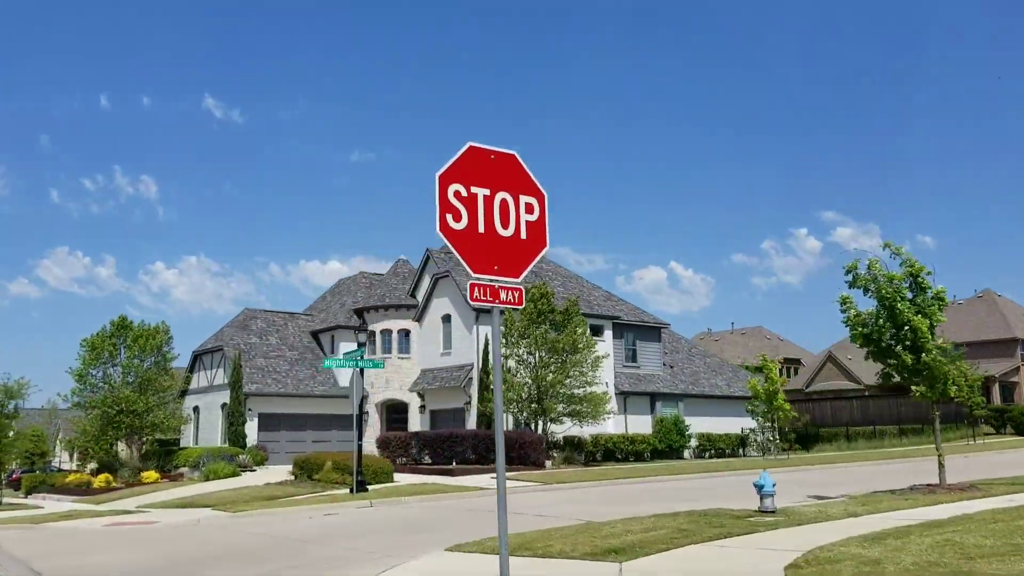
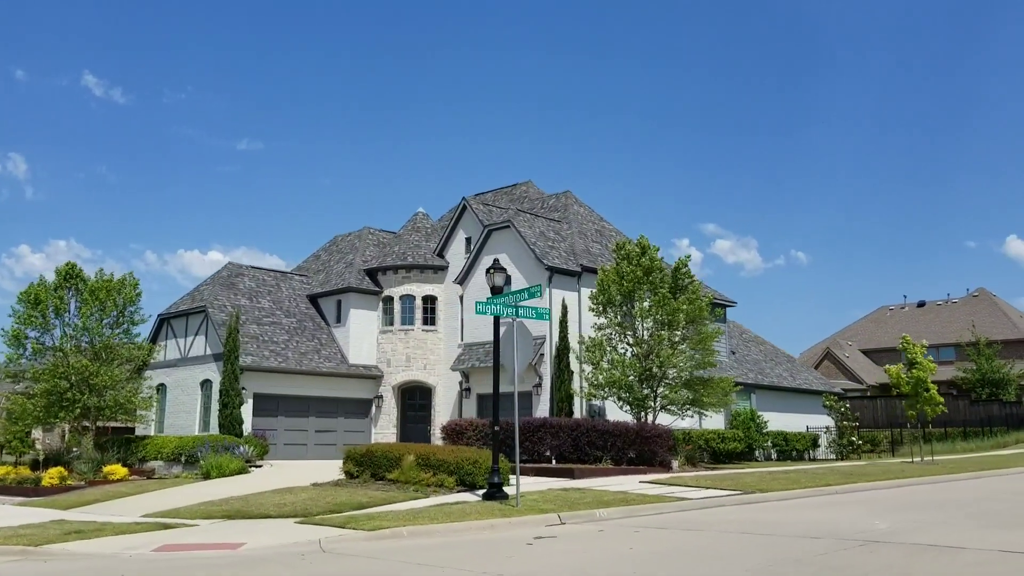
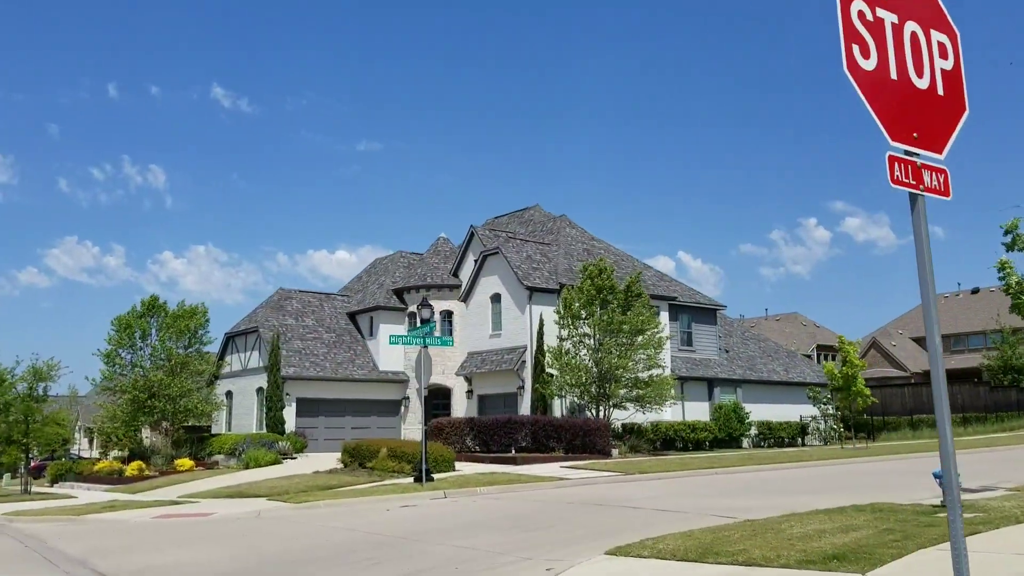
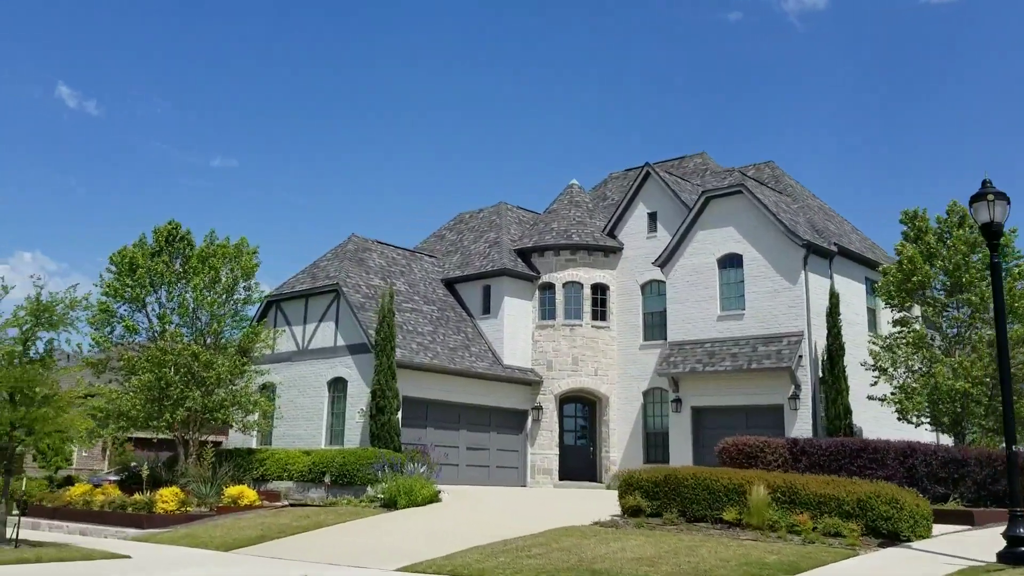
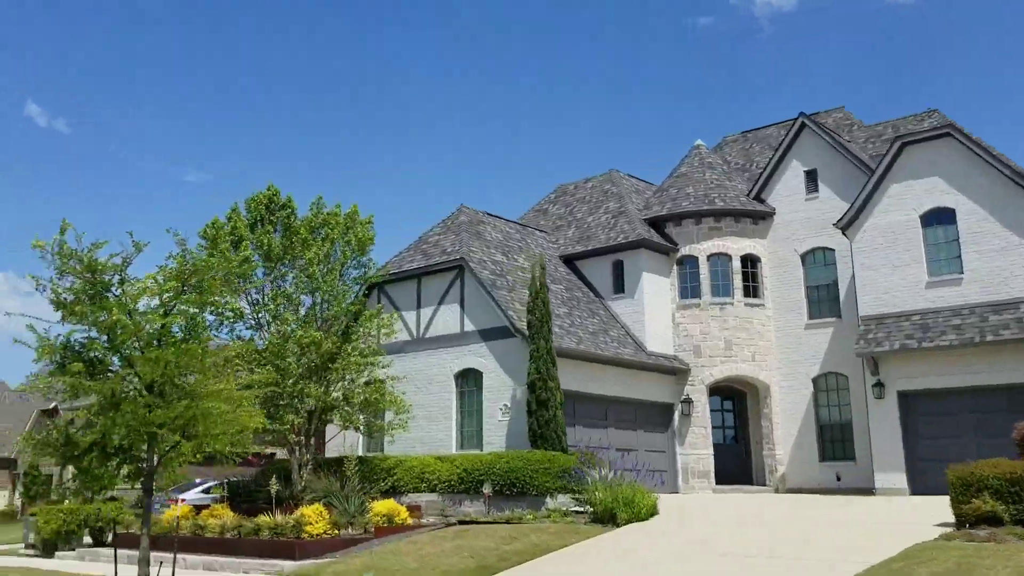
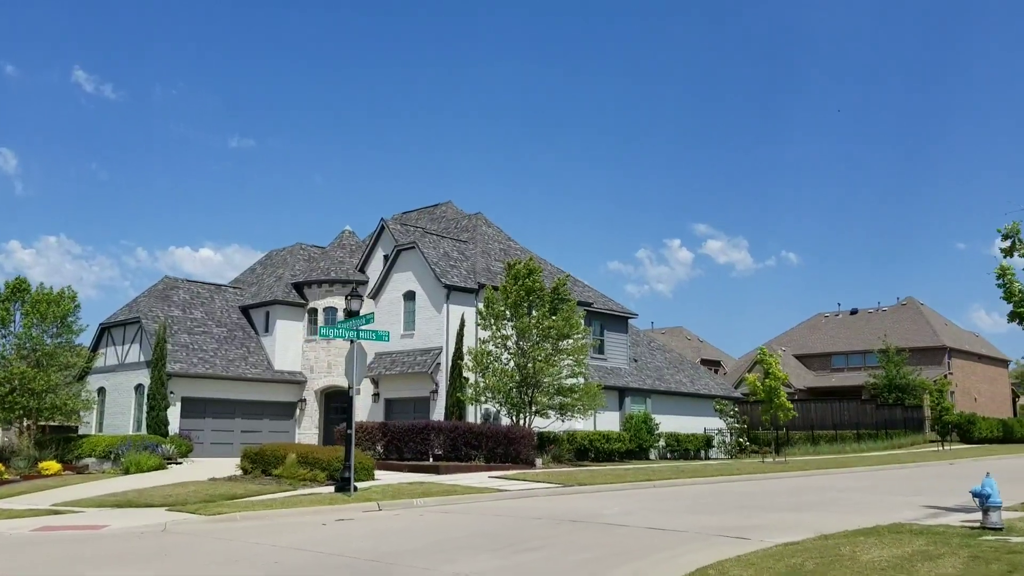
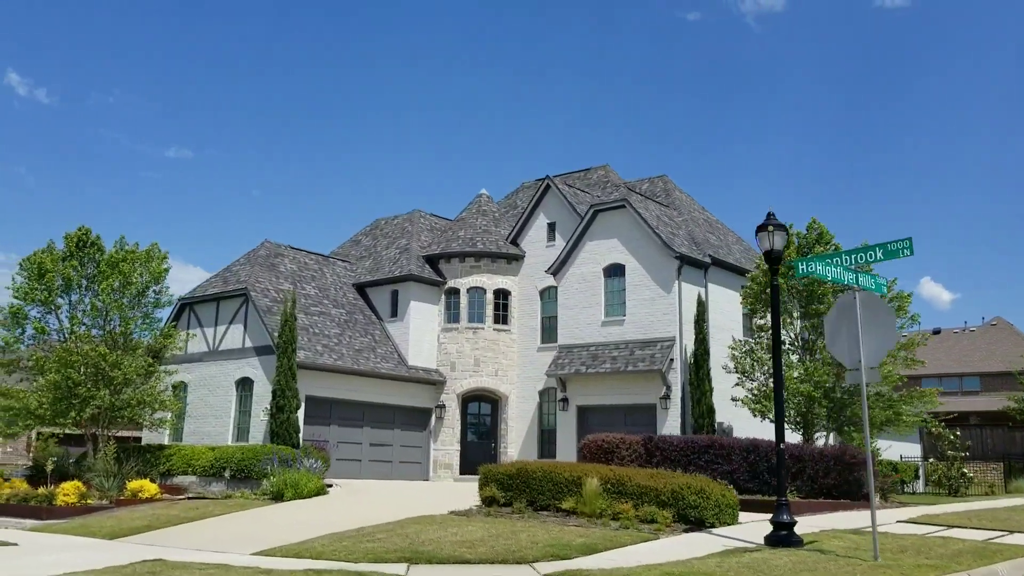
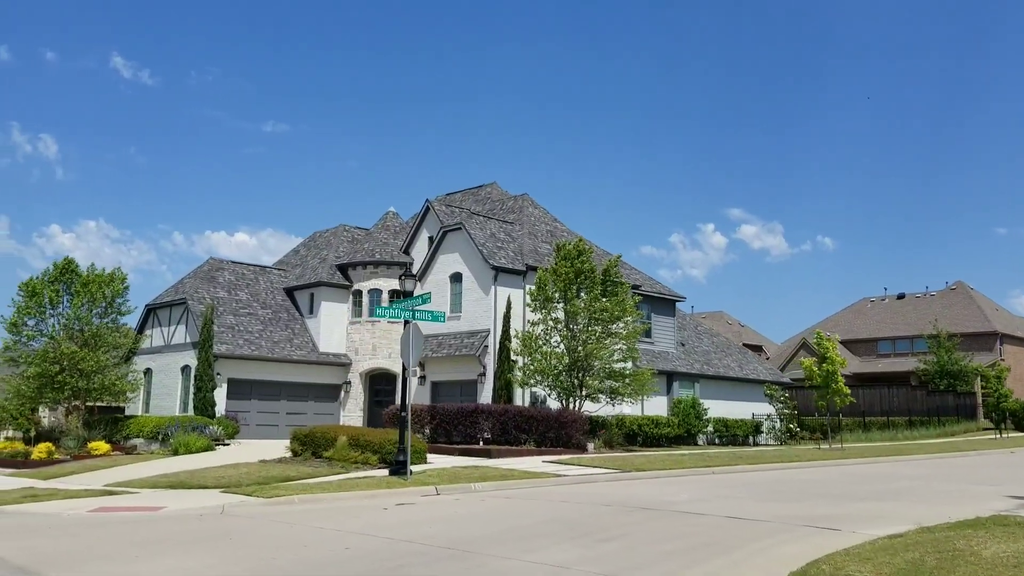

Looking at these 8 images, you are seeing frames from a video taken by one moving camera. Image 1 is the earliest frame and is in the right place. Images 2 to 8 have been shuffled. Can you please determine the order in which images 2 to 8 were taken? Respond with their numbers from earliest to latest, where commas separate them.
3, 6, 8, 2, 7, 4, 5
